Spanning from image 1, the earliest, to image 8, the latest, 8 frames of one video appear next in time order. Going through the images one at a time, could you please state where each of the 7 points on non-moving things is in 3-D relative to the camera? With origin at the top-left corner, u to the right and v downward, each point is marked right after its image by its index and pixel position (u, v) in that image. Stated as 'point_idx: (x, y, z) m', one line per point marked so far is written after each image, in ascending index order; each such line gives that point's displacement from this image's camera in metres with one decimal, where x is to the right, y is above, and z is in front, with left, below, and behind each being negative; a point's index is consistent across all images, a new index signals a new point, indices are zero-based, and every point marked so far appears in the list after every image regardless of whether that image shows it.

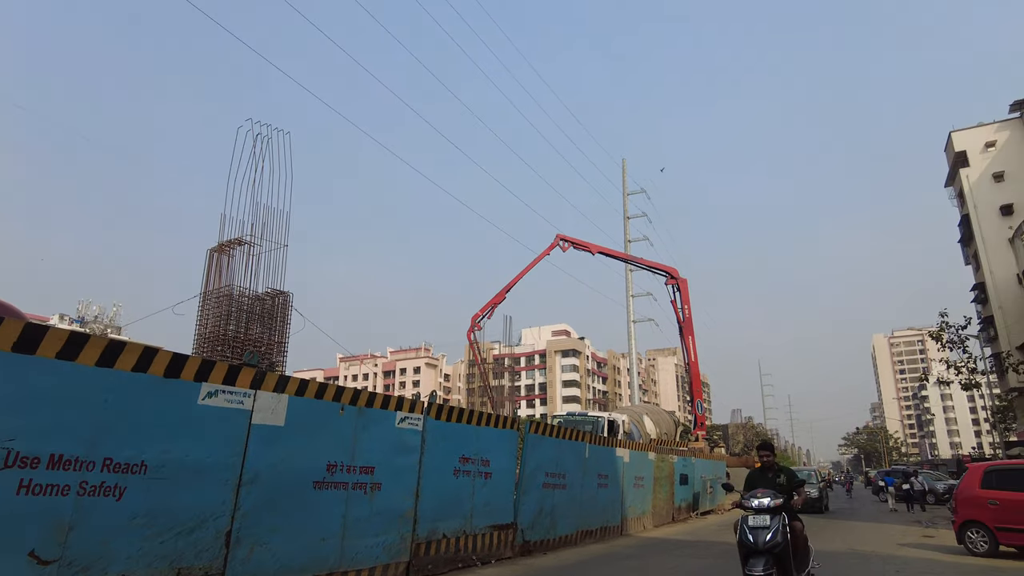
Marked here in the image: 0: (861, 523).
0: (+8.8, -5.9, +15.4) m
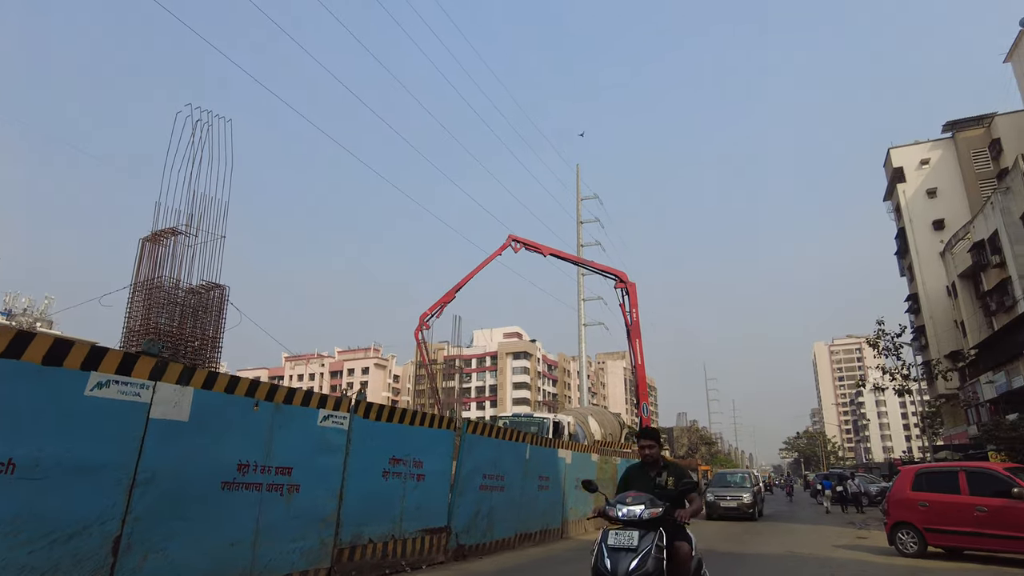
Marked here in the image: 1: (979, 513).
0: (+7.3, -6.0, +15.6) m
1: (+6.8, -3.3, +9.0) m
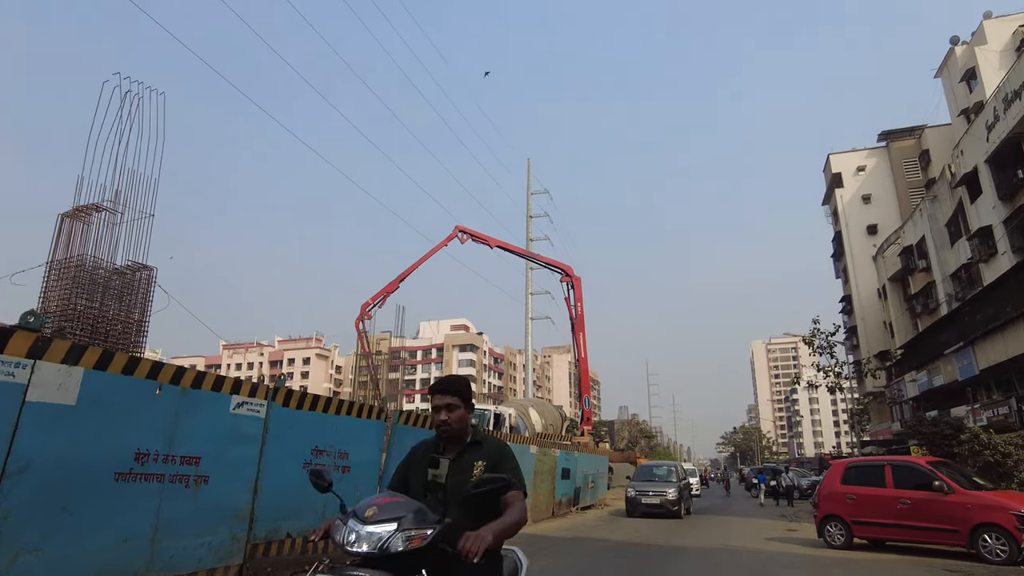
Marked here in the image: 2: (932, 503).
0: (+5.7, -5.9, +15.9) m
1: (+5.9, -3.3, +9.2) m
2: (+6.1, -3.1, +8.9) m
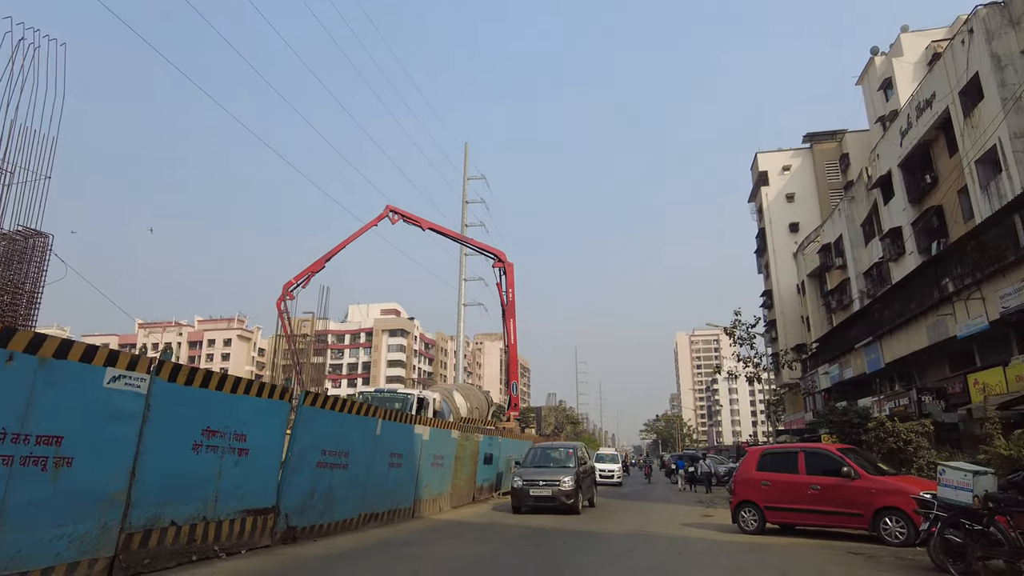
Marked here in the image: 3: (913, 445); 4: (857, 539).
0: (+3.7, -5.6, +16.1) m
1: (+4.6, -3.1, +9.4) m
2: (+4.9, -3.0, +9.2) m
3: (+8.6, -3.3, +13.1) m
4: (+5.3, -3.8, +9.4) m
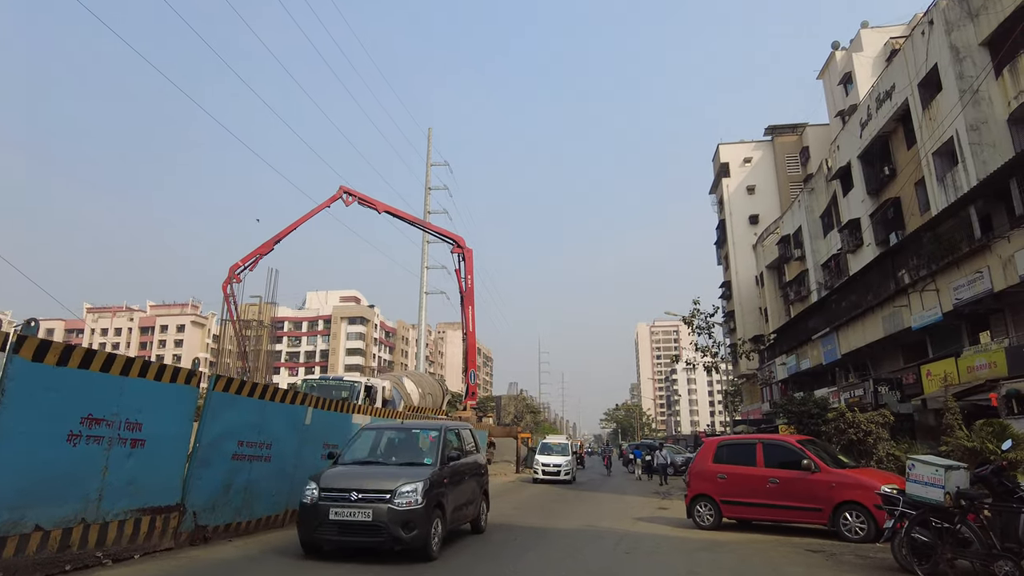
0: (+2.4, -5.3, +15.7) m
1: (+3.8, -2.9, +9.1) m
2: (+4.1, -2.8, +8.8) m
3: (+7.5, -3.1, +12.9) m
4: (+4.5, -3.6, +9.1) m
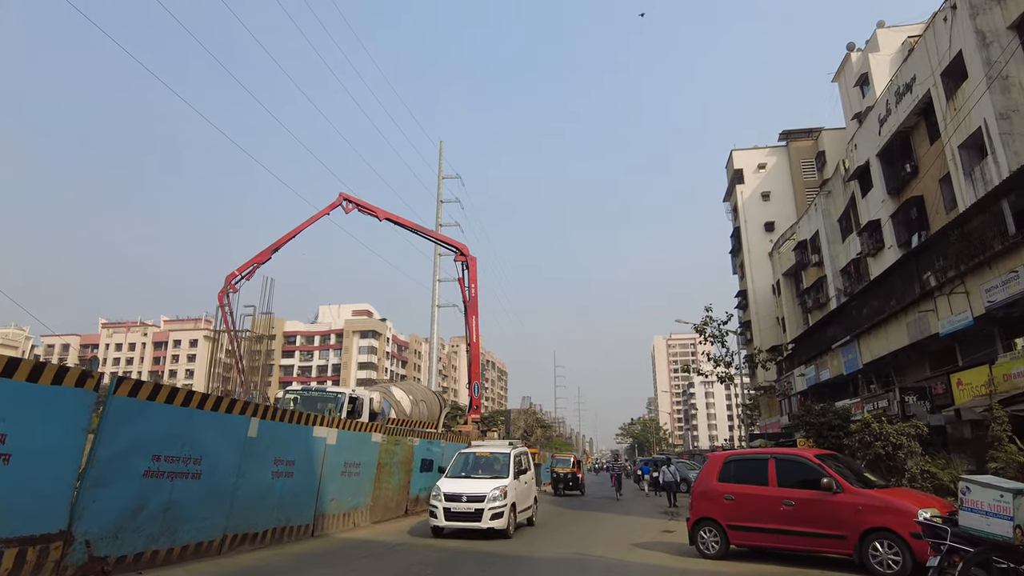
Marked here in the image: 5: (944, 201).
0: (+2.3, -5.3, +14.5) m
1: (+3.5, -2.8, +7.9) m
2: (+3.8, -2.7, +7.6) m
3: (+7.3, -3.0, +11.7) m
4: (+4.2, -3.5, +7.9) m
5: (+13.8, +2.8, +19.7) m
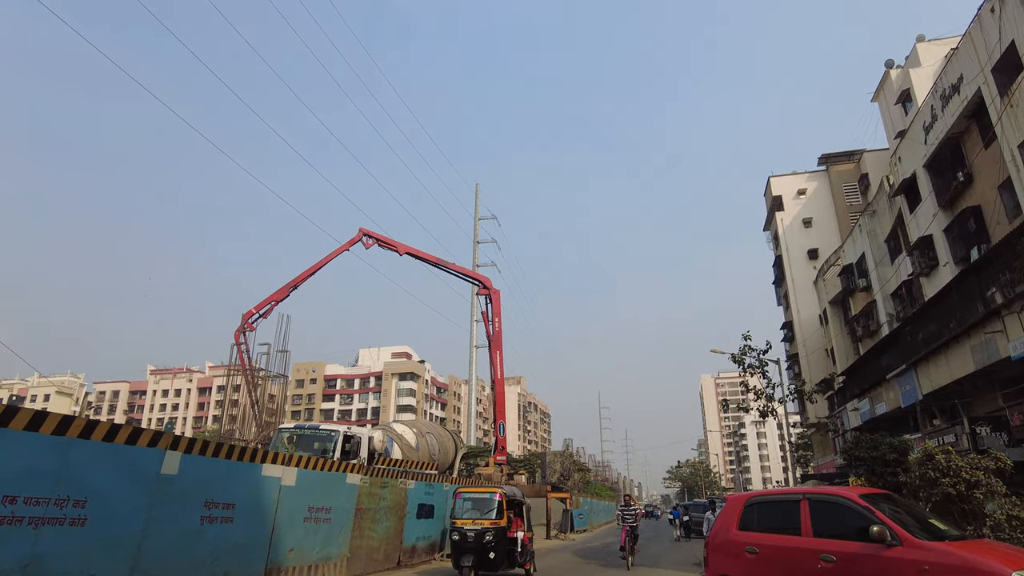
0: (+2.6, -5.8, +12.8) m
1: (+3.2, -2.8, +6.3) m
2: (+3.5, -2.6, +6.0) m
3: (+7.3, -3.2, +9.7) m
4: (+3.9, -3.5, +6.1) m
5: (+14.2, +2.3, +17.7) m
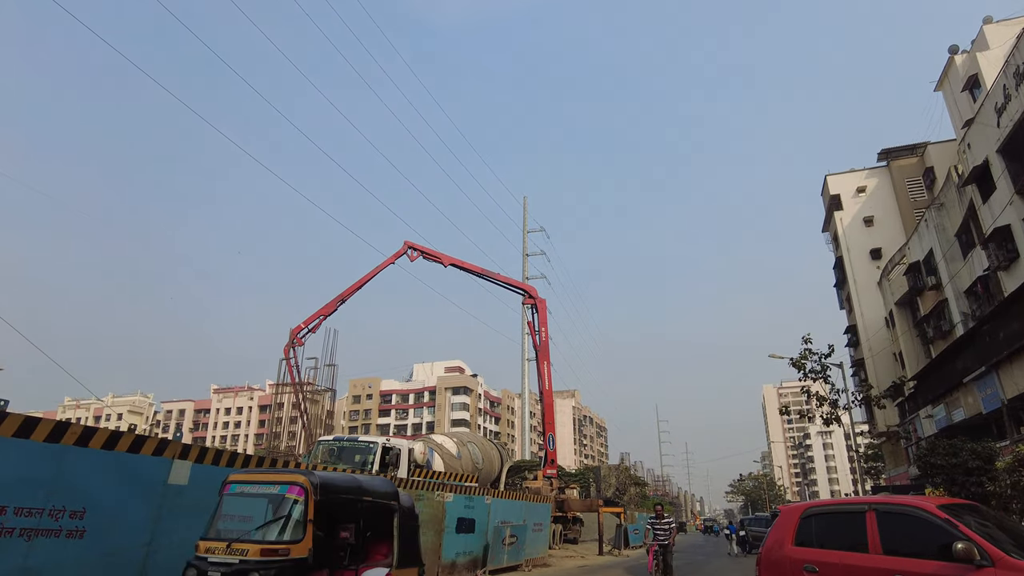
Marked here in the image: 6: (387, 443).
0: (+3.5, -5.8, +11.9) m
1: (+3.5, -2.6, +5.5) m
2: (+3.7, -2.5, +5.2) m
3: (+7.9, -3.0, +8.6) m
4: (+4.2, -3.3, +5.3) m
5: (+15.3, +2.5, +16.1) m
6: (-2.7, -3.4, +13.6) m
